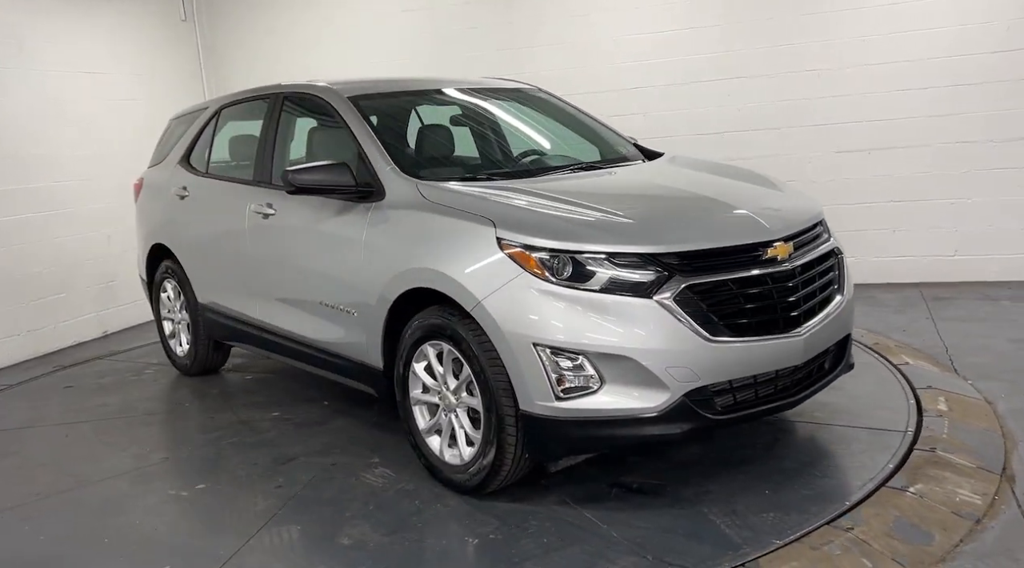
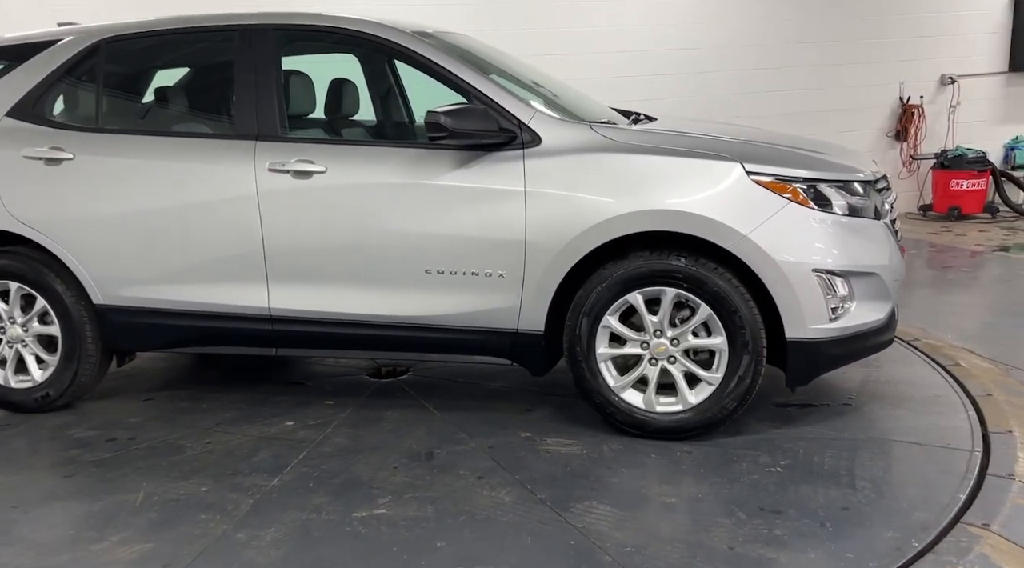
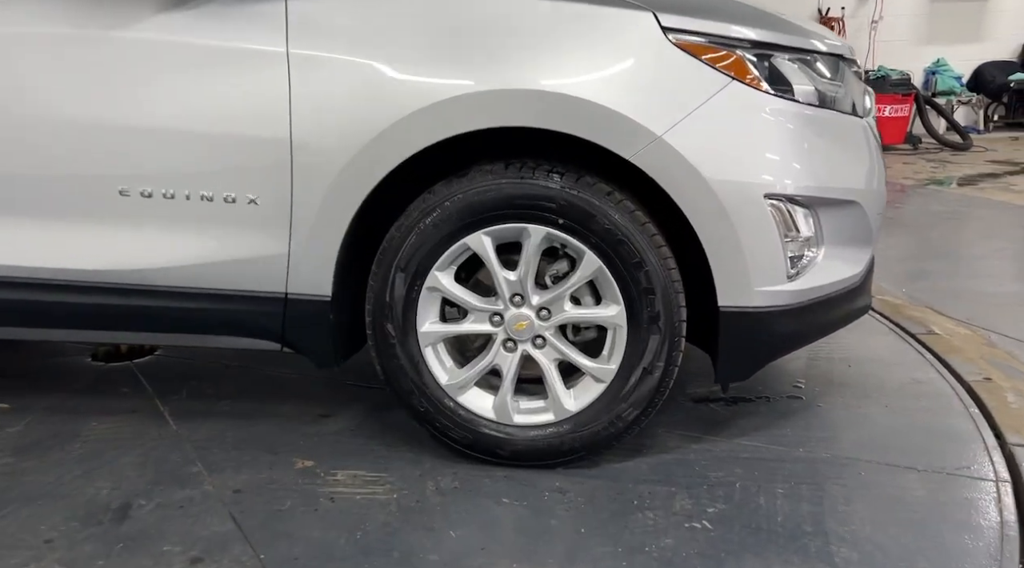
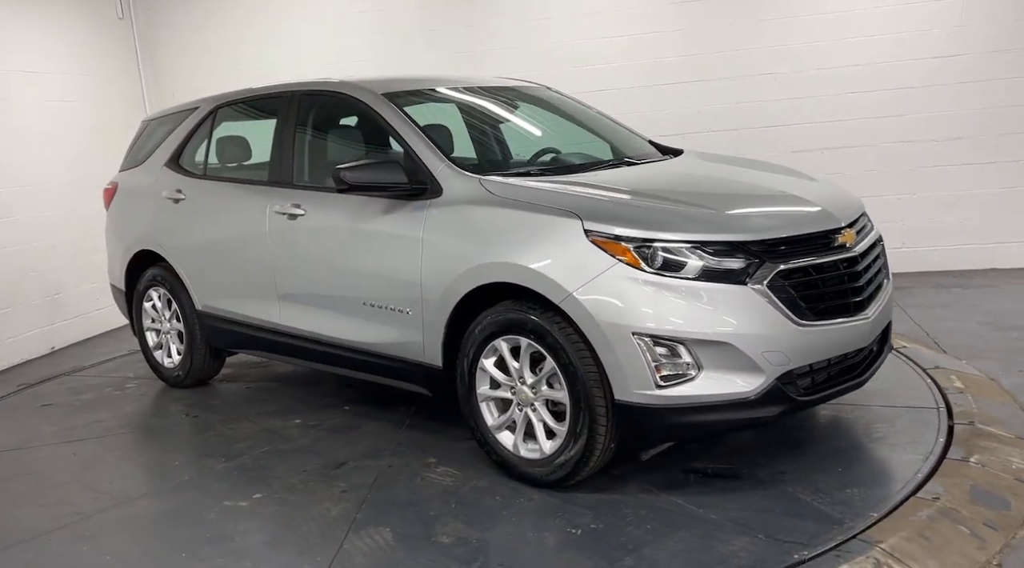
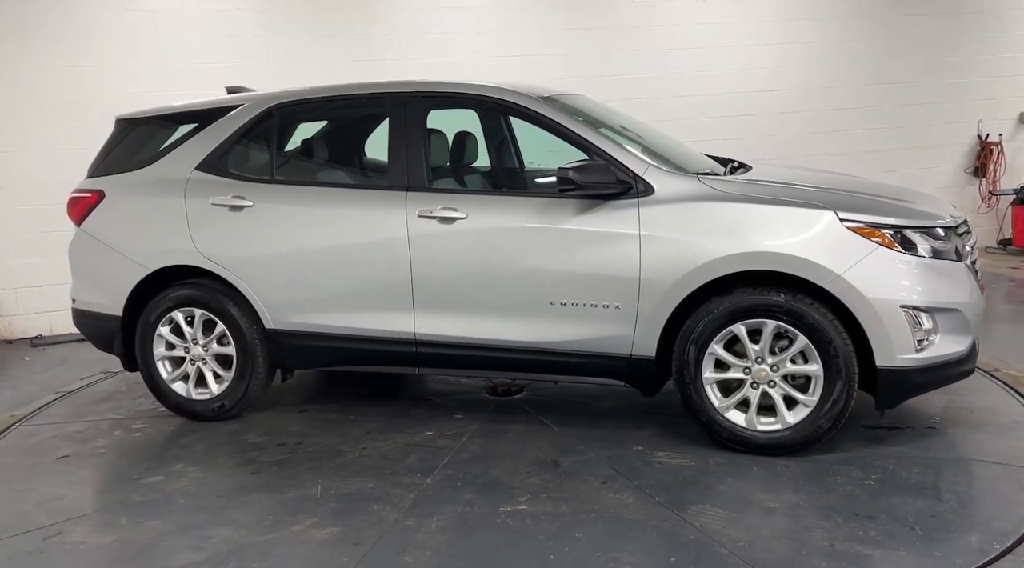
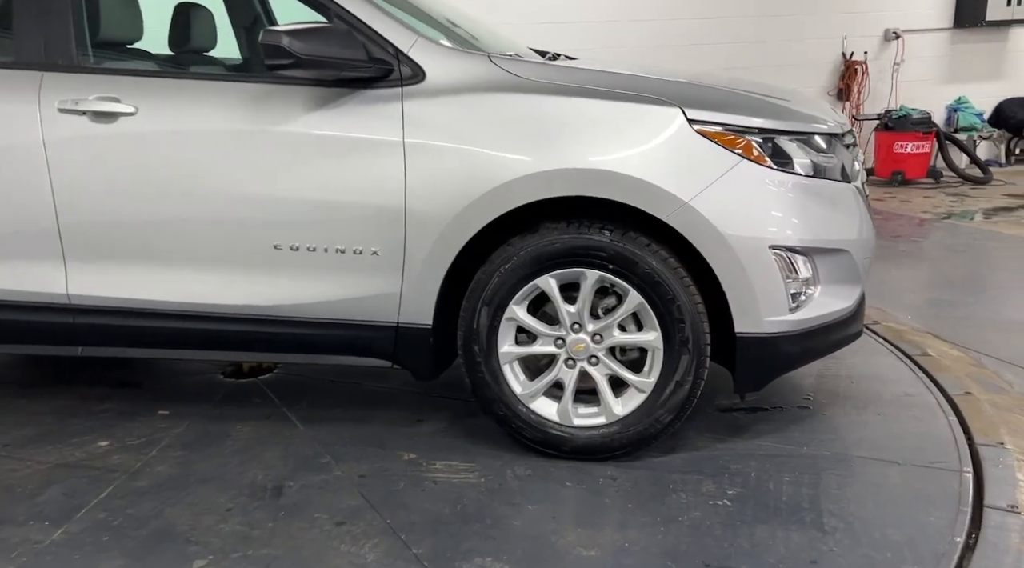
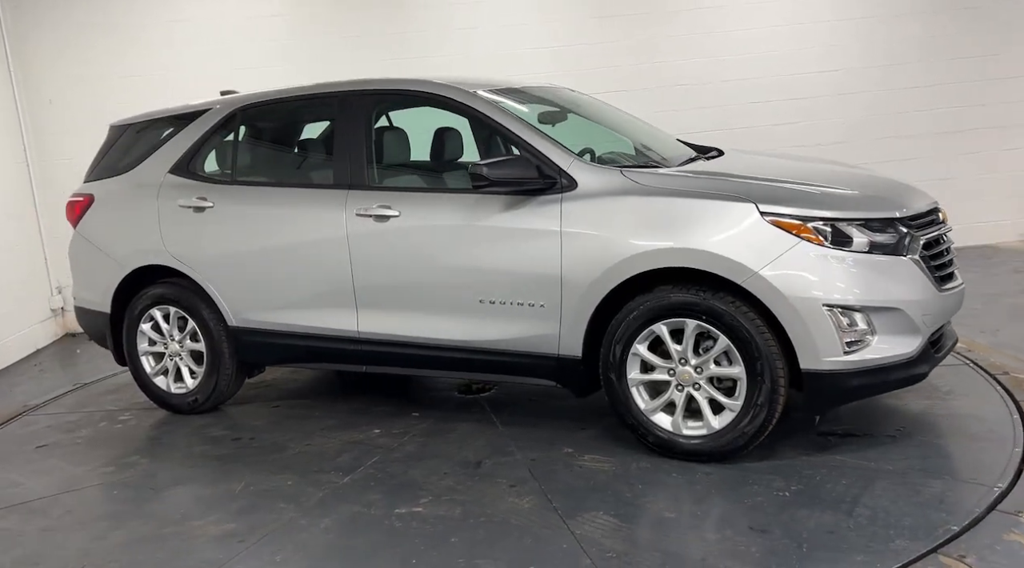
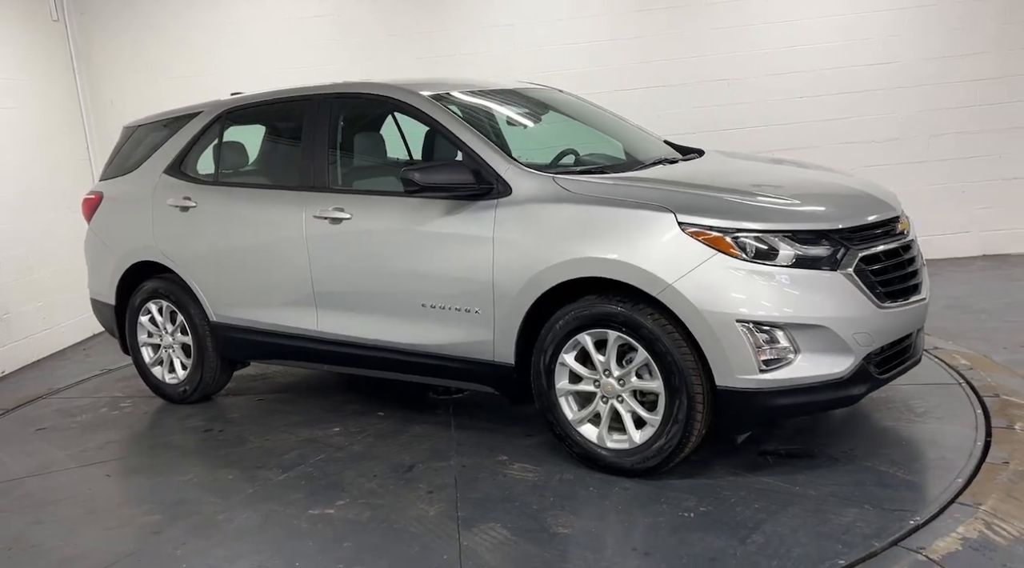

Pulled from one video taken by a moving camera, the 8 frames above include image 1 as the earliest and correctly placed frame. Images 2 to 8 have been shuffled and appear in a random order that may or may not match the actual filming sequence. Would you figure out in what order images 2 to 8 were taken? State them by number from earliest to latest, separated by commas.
4, 8, 7, 5, 2, 6, 3
